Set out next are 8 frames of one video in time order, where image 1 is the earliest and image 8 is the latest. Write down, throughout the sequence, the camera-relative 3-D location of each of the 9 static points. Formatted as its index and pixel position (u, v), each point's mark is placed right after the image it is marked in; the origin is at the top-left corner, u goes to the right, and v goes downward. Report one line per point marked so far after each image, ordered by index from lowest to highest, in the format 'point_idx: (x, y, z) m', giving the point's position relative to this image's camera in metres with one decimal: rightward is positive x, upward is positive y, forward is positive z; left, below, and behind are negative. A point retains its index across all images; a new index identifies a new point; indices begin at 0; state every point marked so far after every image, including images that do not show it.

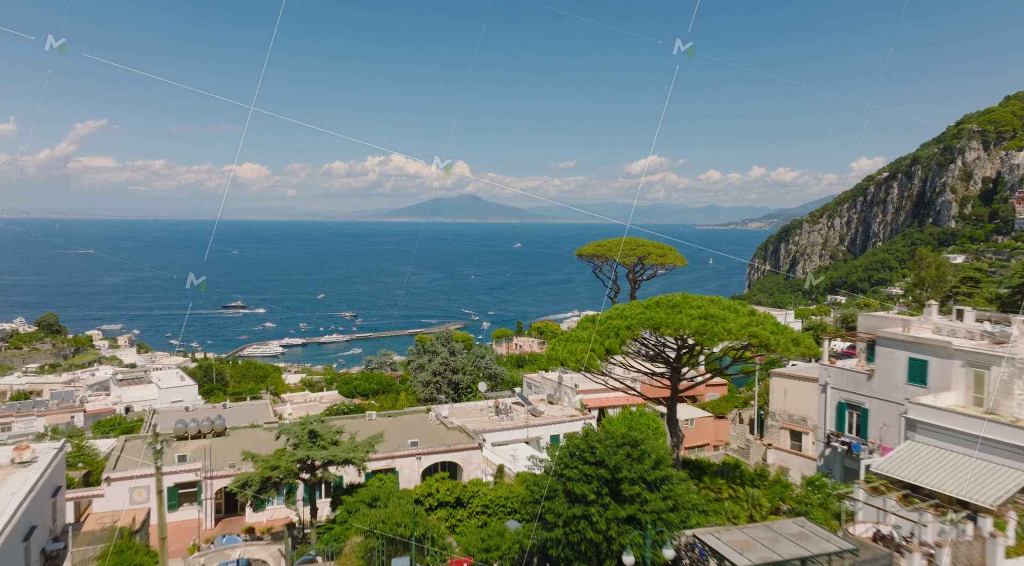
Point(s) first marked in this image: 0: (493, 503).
0: (-0.3, -3.8, +12.3) m
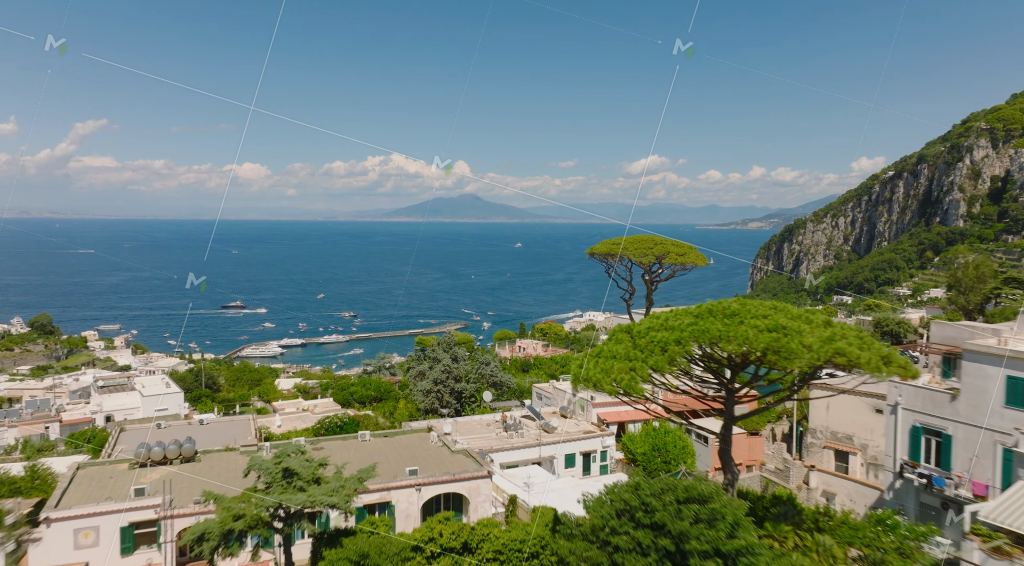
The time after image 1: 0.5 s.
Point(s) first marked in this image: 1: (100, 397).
0: (-0.1, -3.8, +11.1) m
1: (-10.5, -2.9, +18.9) m
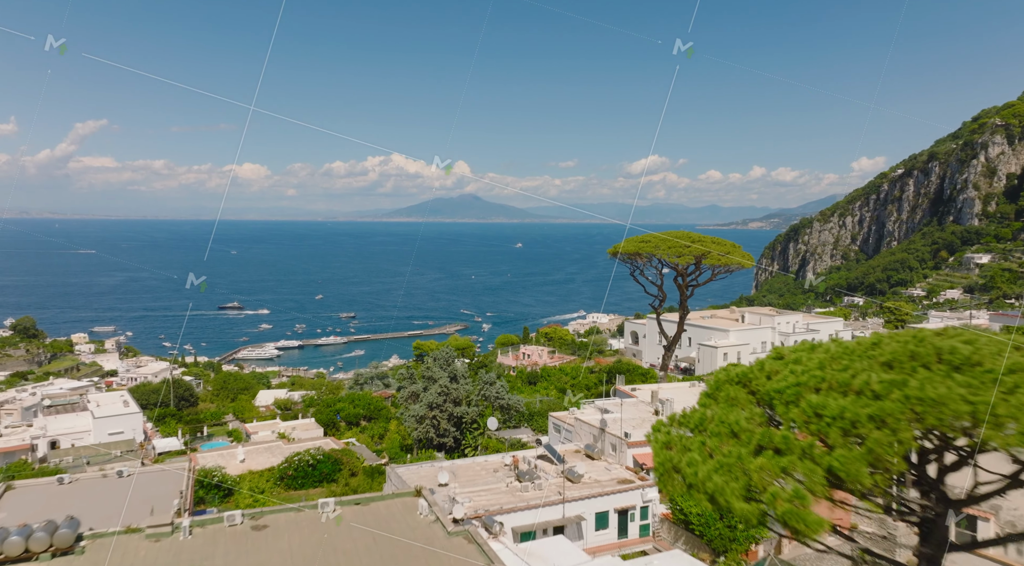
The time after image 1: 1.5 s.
0: (0.0, -3.9, +8.6) m
1: (-10.3, -3.0, +16.4) m
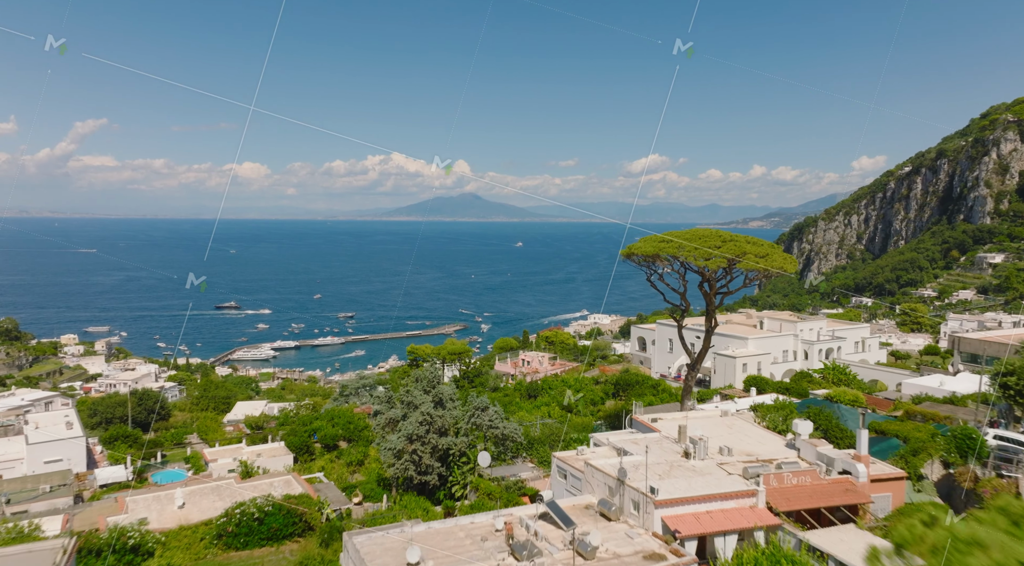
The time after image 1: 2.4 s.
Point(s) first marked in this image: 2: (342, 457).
0: (0.0, -4.0, +6.5) m
1: (-10.4, -3.1, +14.3) m
2: (-3.5, -3.6, +15.6) m
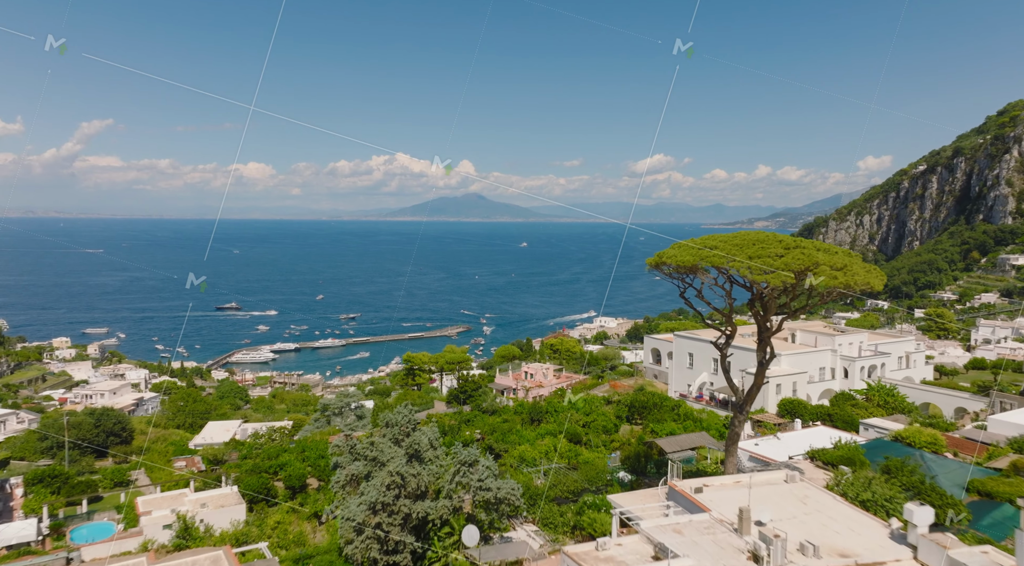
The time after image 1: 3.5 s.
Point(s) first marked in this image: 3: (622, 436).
0: (-0.1, -4.3, +3.9) m
1: (-10.4, -3.3, +11.7) m
2: (-3.6, -3.8, +13.0) m
3: (+2.6, -3.7, +17.7) m
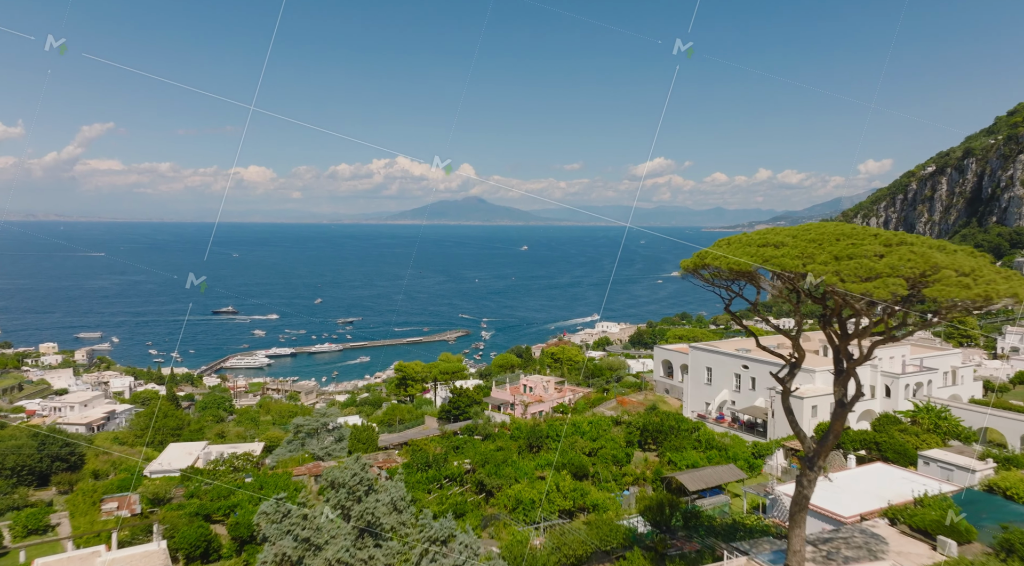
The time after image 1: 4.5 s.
0: (-0.2, -4.3, +1.5) m
1: (-10.5, -3.4, +9.3) m
2: (-3.7, -3.9, +10.6) m
3: (+2.5, -3.8, +15.3) m
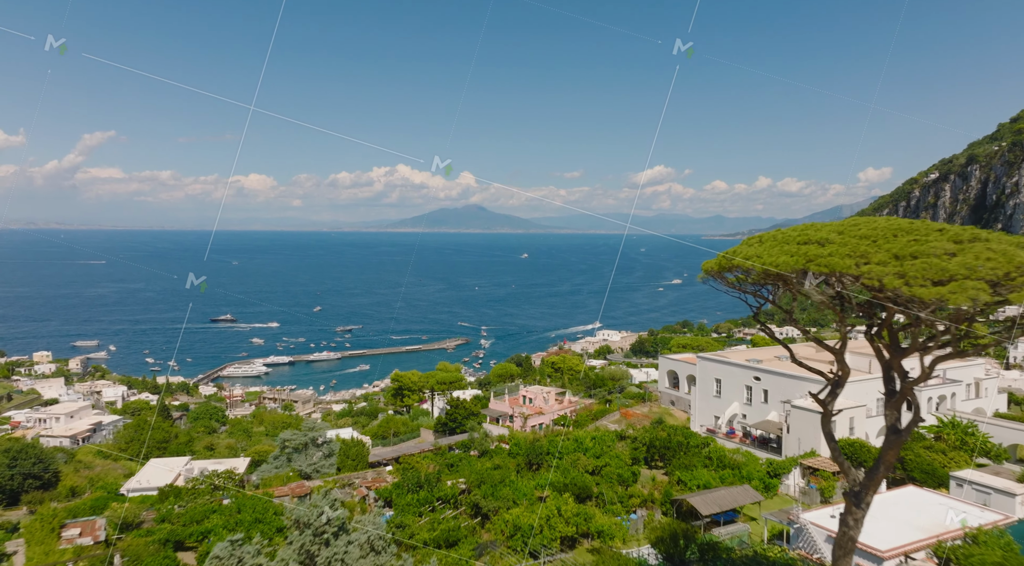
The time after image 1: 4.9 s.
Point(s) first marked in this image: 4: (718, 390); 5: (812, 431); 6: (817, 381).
0: (-0.2, -4.3, +0.4) m
1: (-10.5, -3.5, +8.3) m
2: (-3.7, -4.0, +9.6) m
3: (+2.5, -3.9, +14.2) m
4: (+5.3, -2.7, +19.0) m
5: (+6.2, -3.1, +15.4) m
6: (+6.8, -2.2, +16.5) m
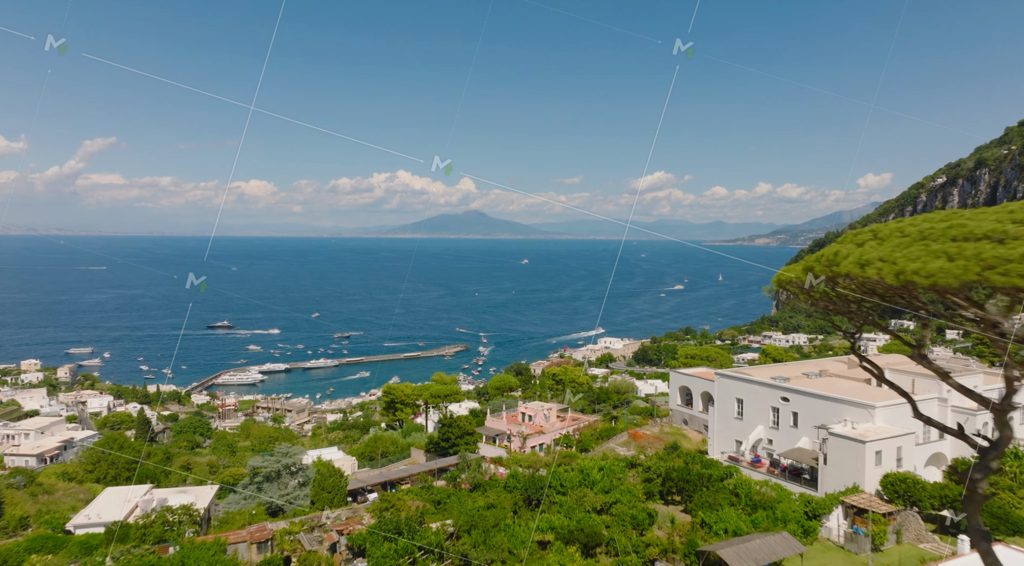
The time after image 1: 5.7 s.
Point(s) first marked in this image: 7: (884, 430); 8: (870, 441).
0: (-0.3, -4.4, -1.6) m
1: (-10.6, -3.6, +6.3) m
2: (-3.8, -4.1, +7.6) m
3: (+2.4, -4.1, +12.2) m
4: (+5.2, -2.9, +17.0) m
5: (+6.2, -3.2, +13.4) m
6: (+6.7, -2.4, +14.5) m
7: (+6.9, -2.7, +13.8) m
8: (+6.4, -2.8, +13.3) m
